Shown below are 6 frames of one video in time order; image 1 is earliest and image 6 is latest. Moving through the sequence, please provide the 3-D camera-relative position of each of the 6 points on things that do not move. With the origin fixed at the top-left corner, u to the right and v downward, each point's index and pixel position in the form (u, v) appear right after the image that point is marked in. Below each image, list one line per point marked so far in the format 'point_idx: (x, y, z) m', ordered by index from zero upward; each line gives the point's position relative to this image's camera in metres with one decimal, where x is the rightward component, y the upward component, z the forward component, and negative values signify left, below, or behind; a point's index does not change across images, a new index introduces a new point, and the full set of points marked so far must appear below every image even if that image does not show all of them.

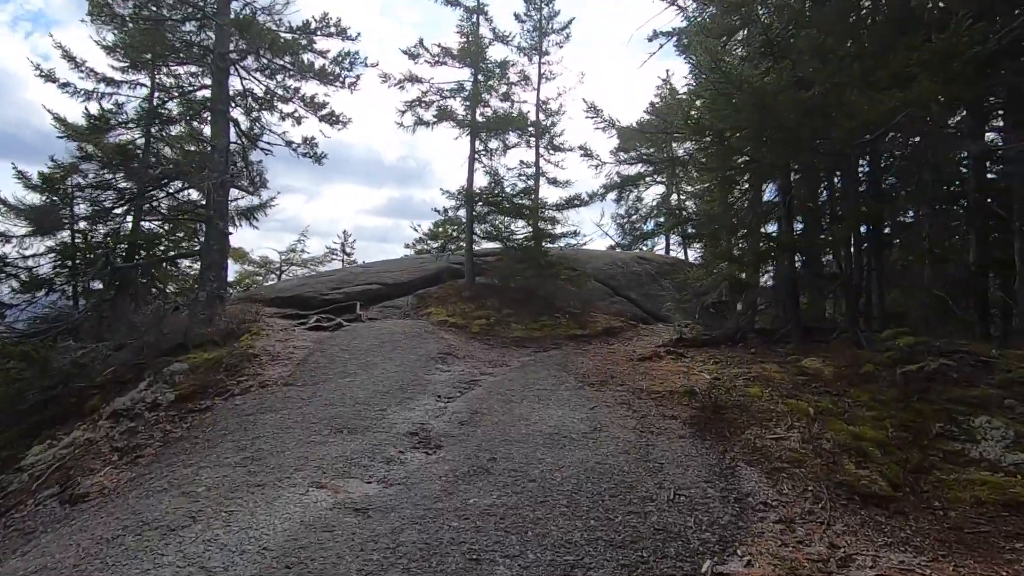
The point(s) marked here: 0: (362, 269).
0: (-3.9, +0.5, +15.3) m
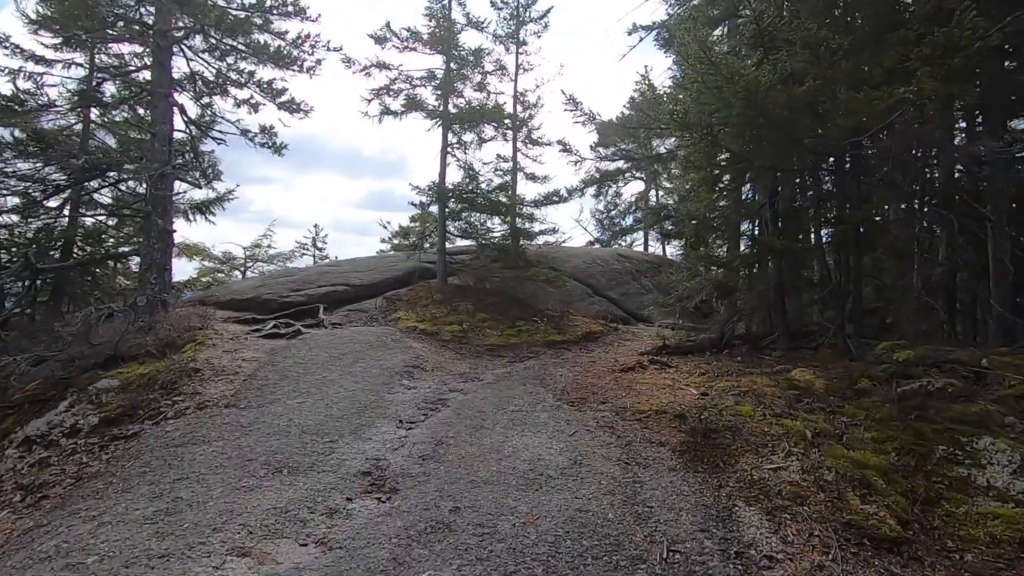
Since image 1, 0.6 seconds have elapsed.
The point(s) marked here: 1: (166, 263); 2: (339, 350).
0: (-4.6, +0.5, +14.4) m
1: (-6.4, +0.5, +10.7) m
2: (-2.6, -0.9, +8.6) m
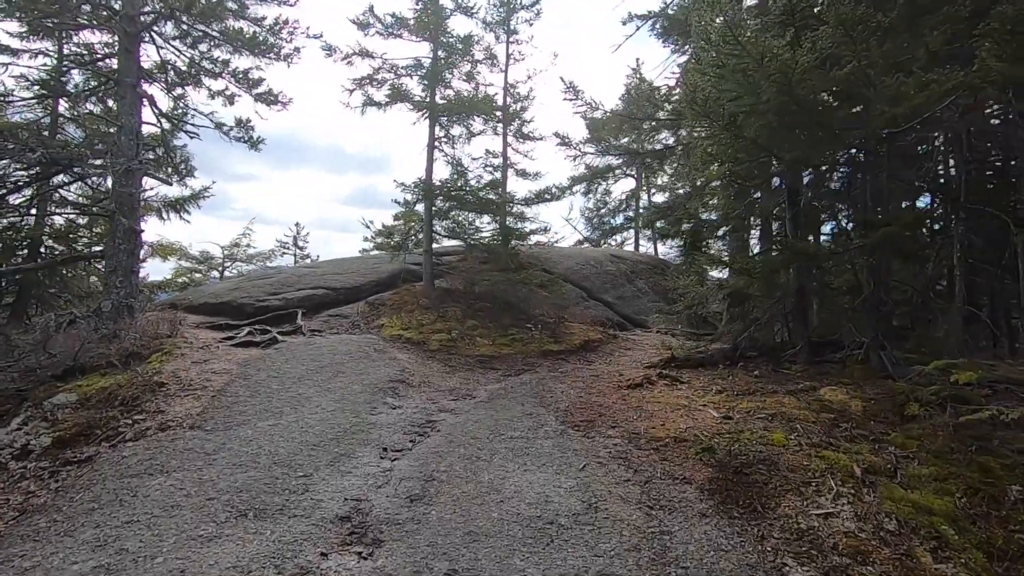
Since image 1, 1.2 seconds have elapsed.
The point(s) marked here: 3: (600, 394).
0: (-4.7, +0.5, +13.6) m
1: (-6.5, +0.4, +9.9) m
2: (-2.6, -1.0, +7.8) m
3: (+1.0, -1.2, +6.7) m
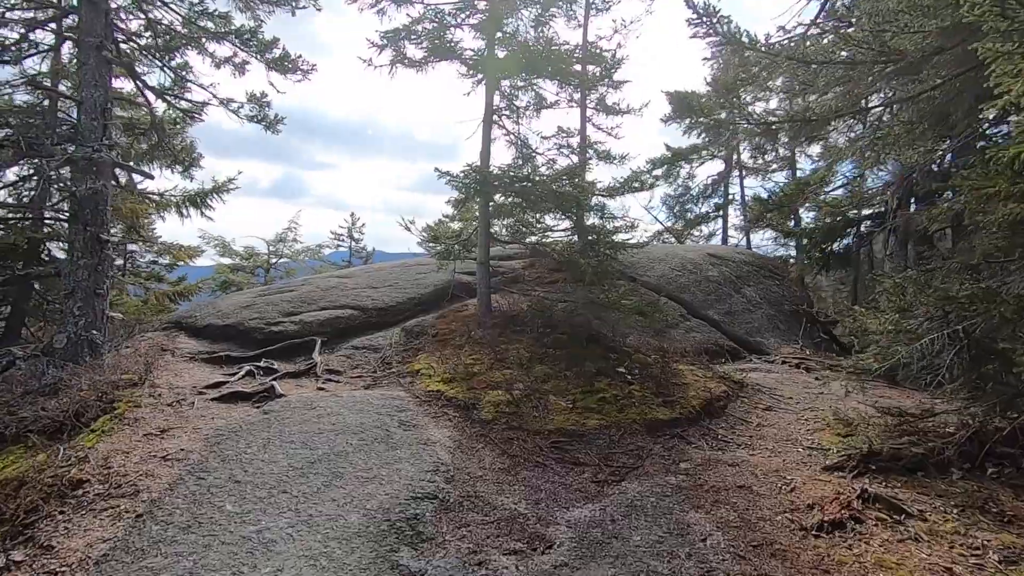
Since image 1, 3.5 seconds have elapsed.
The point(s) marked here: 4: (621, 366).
0: (-3.3, +0.2, +11.1) m
1: (-5.5, 0.0, +7.6) m
2: (-1.8, -1.4, +5.2) m
3: (+1.7, -1.7, +3.8) m
4: (+1.4, -1.0, +7.3) m
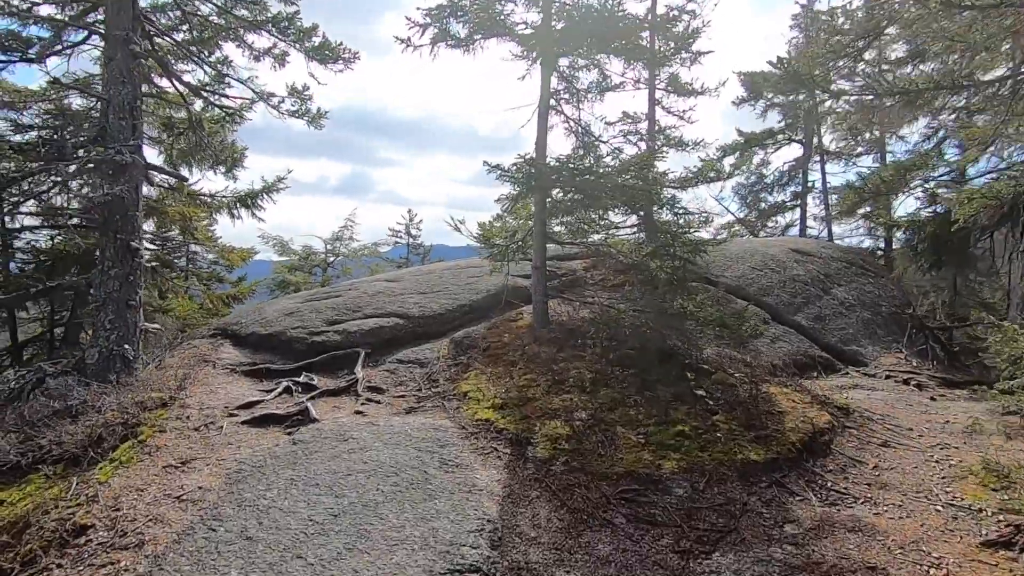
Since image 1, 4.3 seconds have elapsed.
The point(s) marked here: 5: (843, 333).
0: (-2.2, +0.1, +10.5) m
1: (-4.7, -0.1, +7.2) m
2: (-1.4, -1.6, +4.5) m
3: (+2.0, -1.9, +2.7) m
4: (+2.1, -1.1, +6.3) m
5: (+5.7, -0.8, +9.9) m
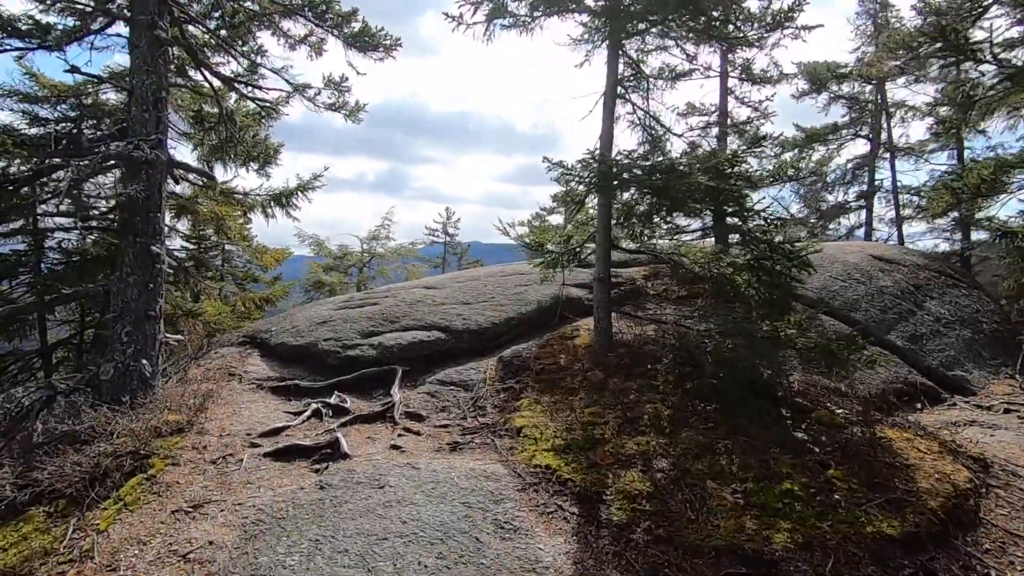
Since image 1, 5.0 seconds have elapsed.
0: (-1.4, 0.0, +9.7) m
1: (-4.1, -0.2, +6.6) m
2: (-0.9, -1.7, +3.6) m
3: (+2.4, -2.1, +1.7) m
4: (+2.6, -1.3, +5.2) m
5: (+6.4, -1.0, +8.6) m
